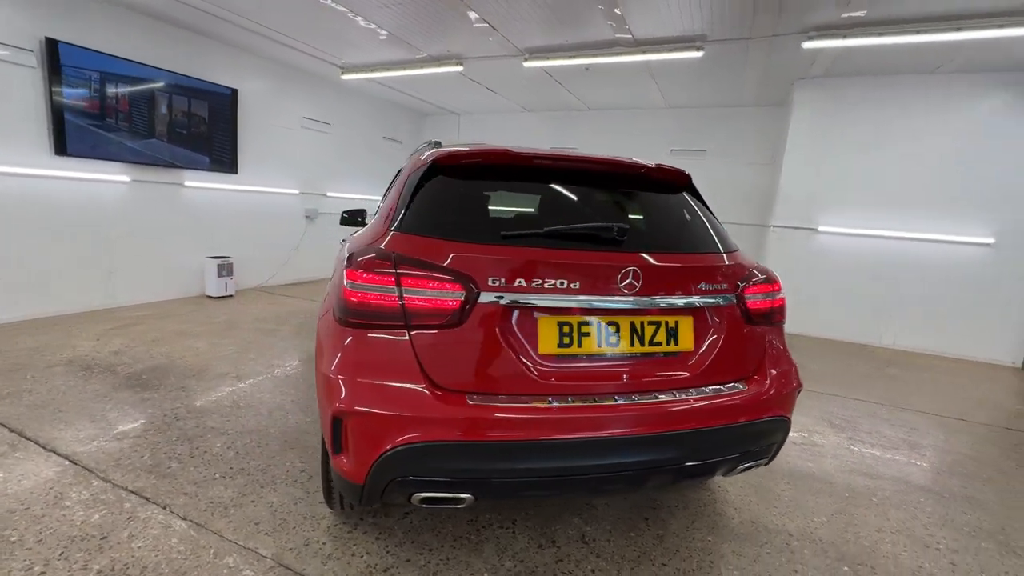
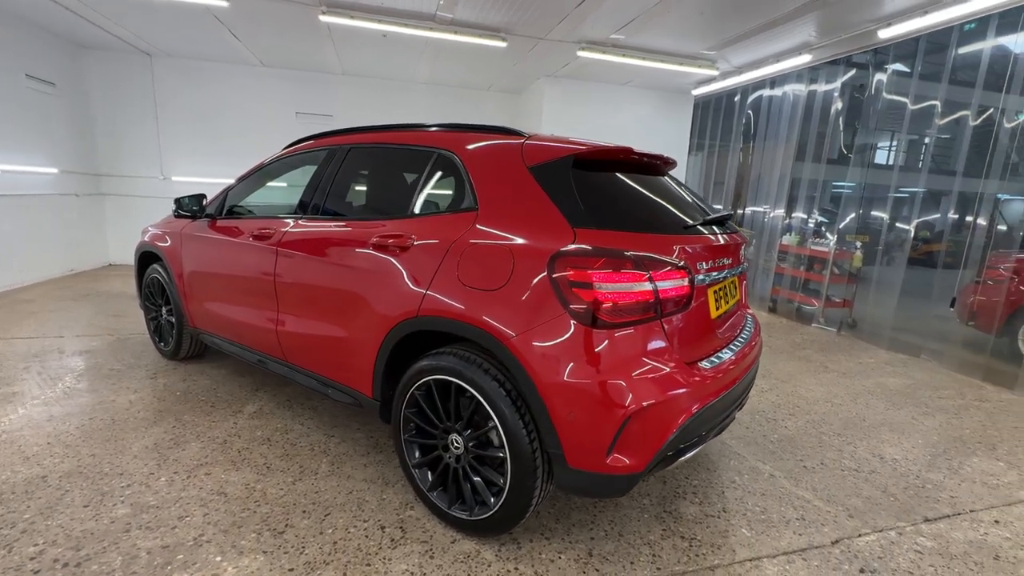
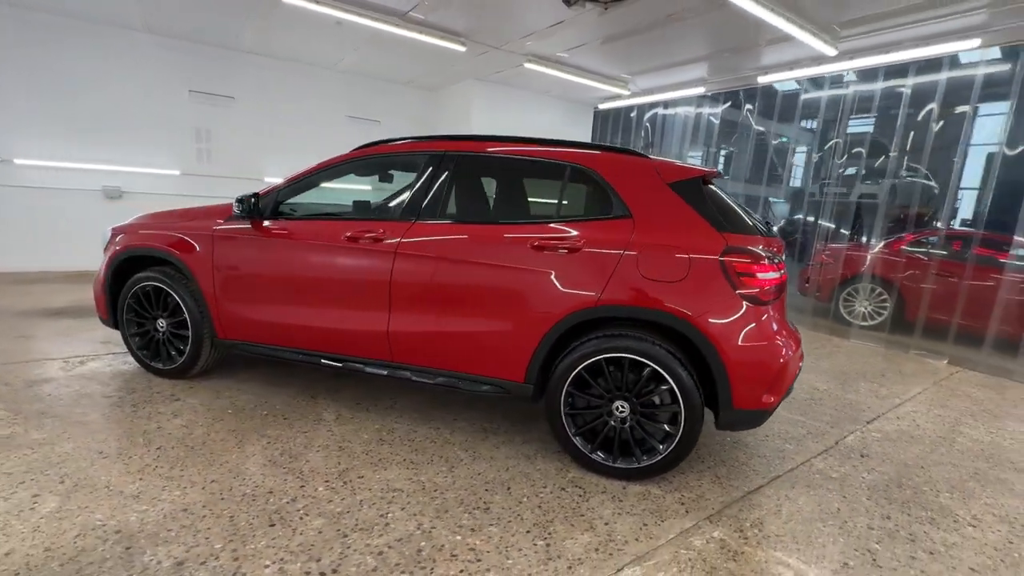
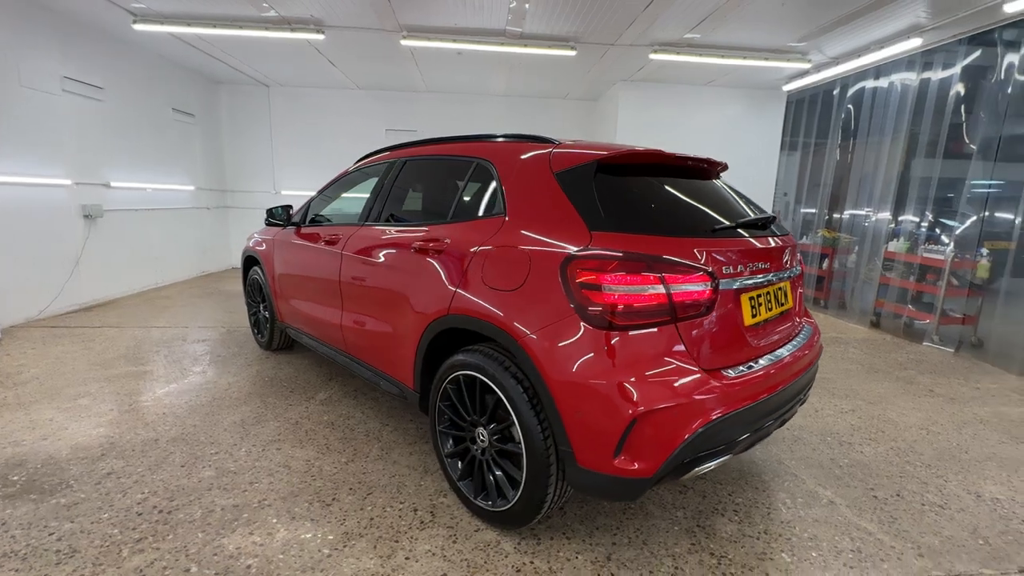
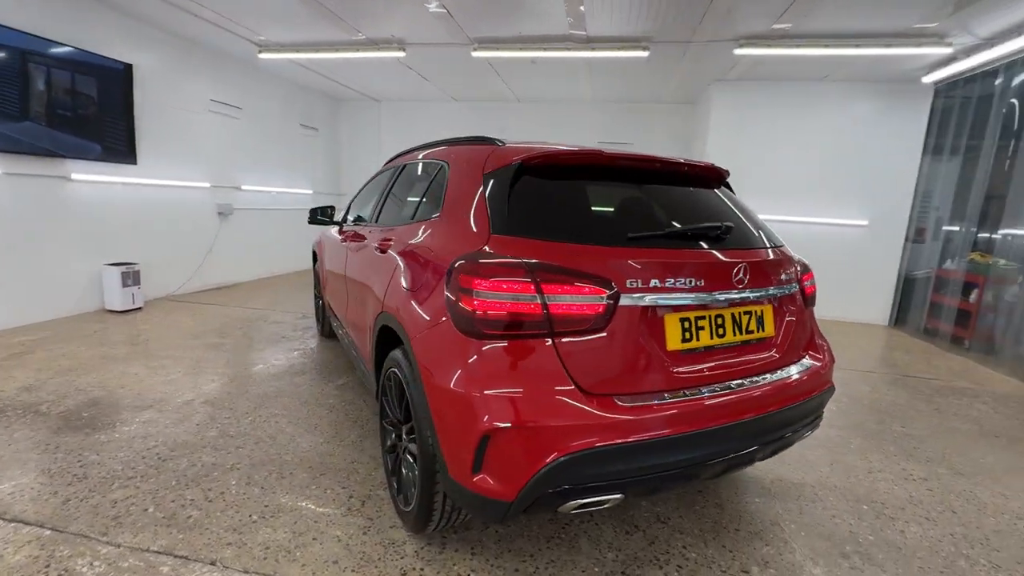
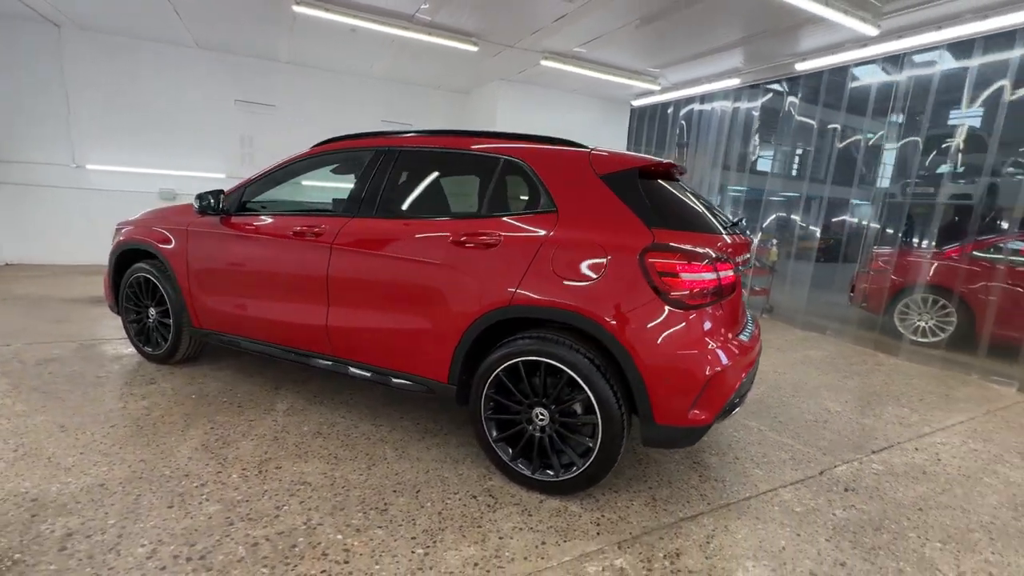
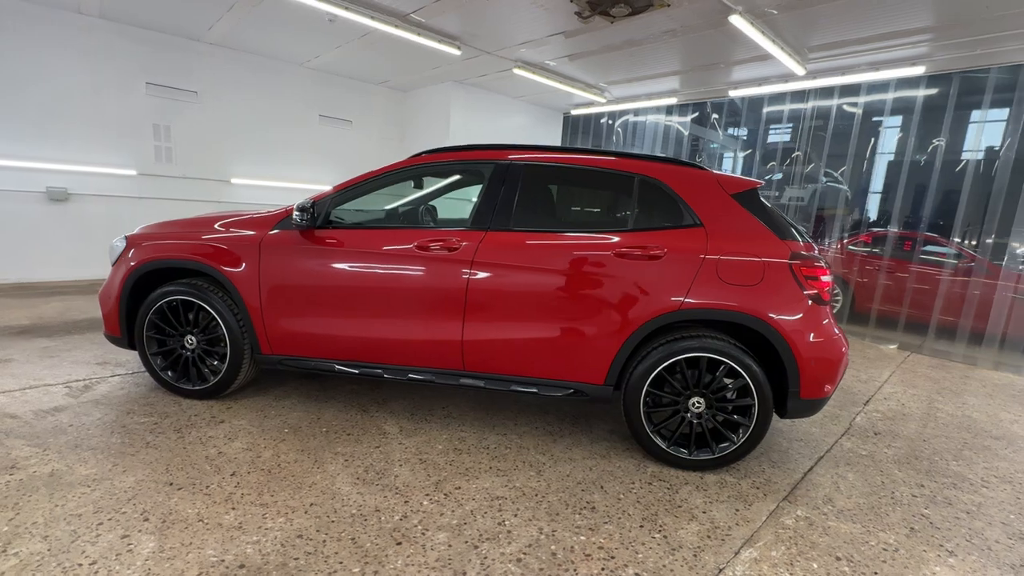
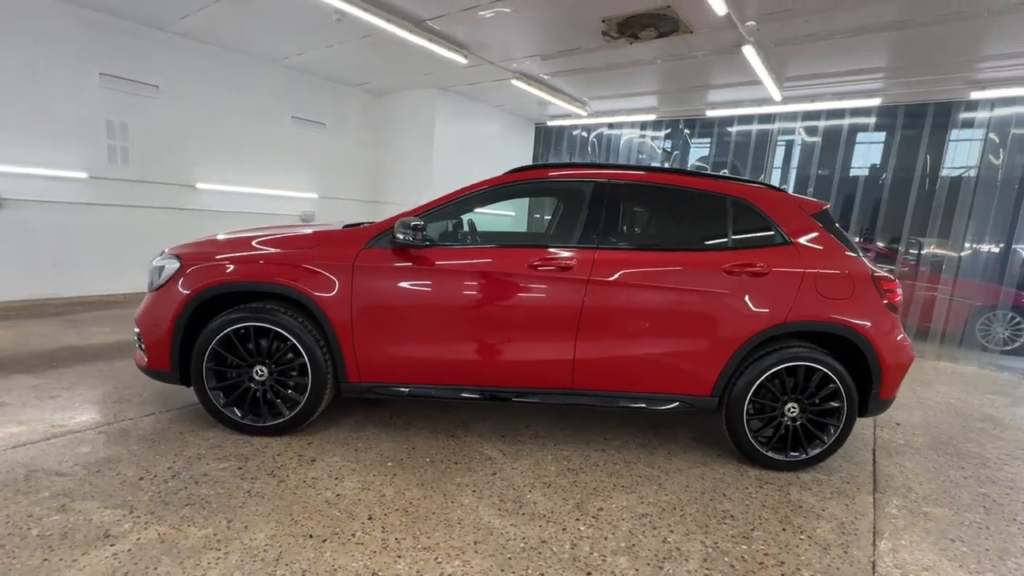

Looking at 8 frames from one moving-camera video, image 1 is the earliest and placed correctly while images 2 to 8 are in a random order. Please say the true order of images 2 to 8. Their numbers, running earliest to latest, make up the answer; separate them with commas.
5, 4, 2, 6, 3, 7, 8
